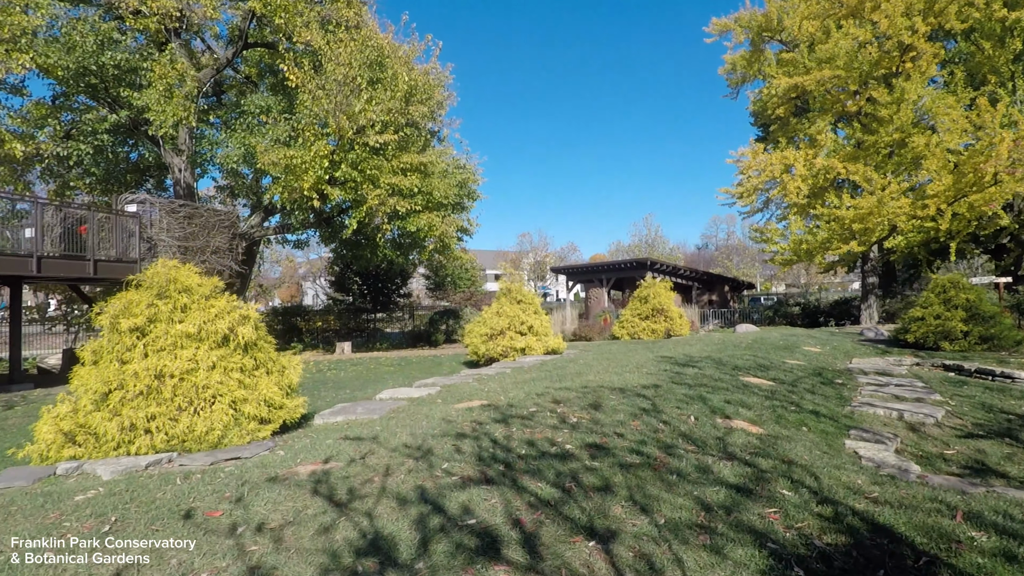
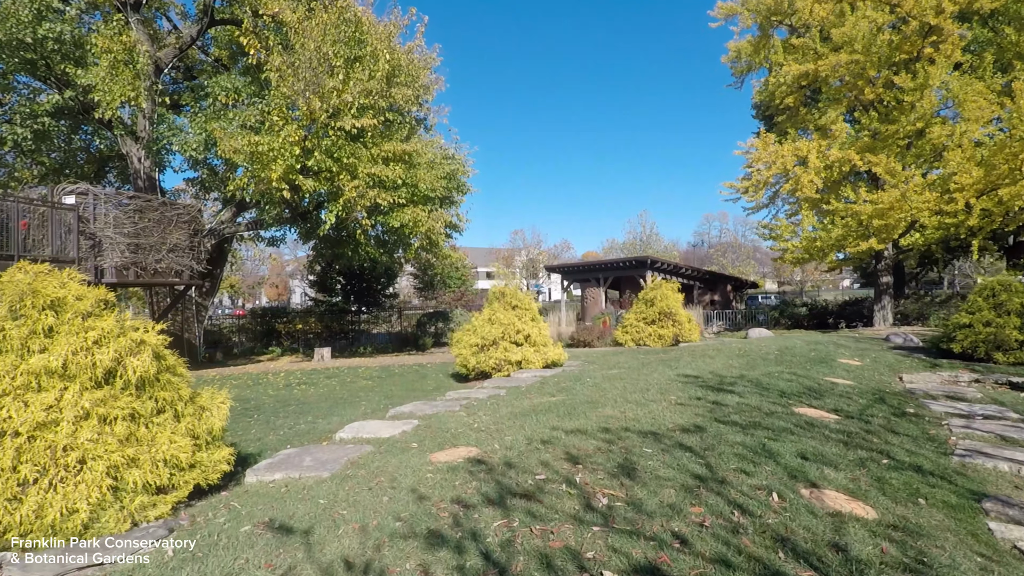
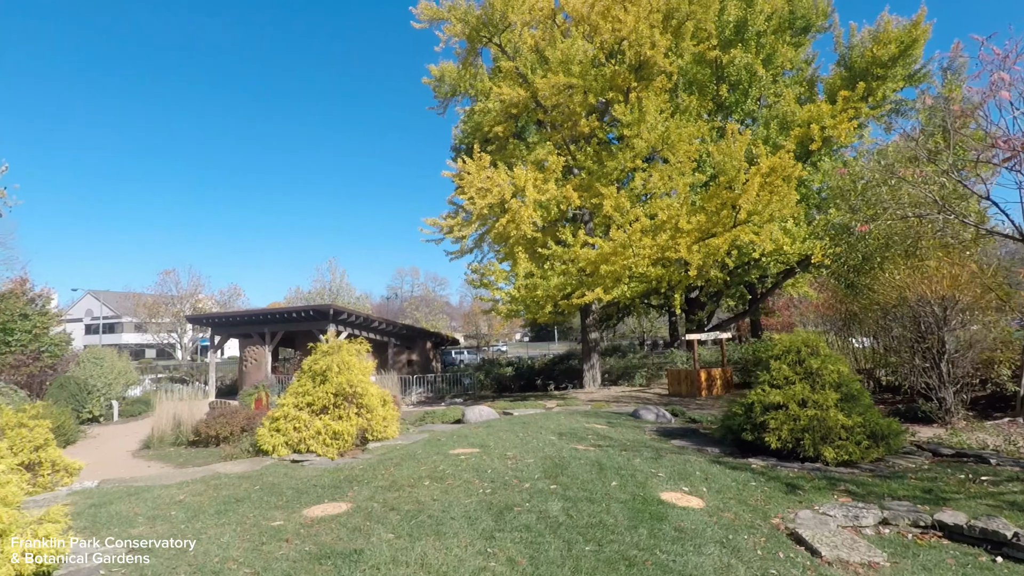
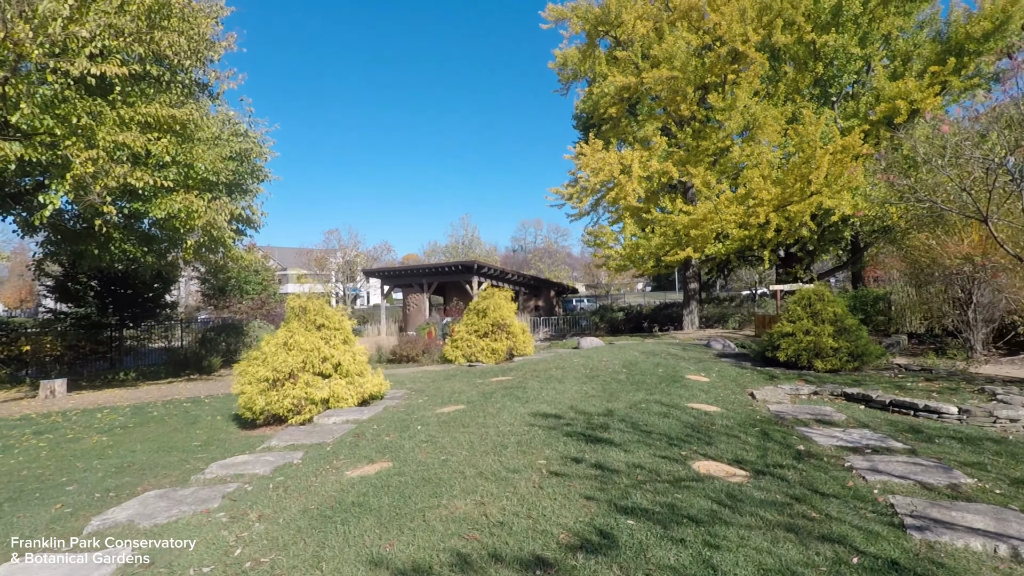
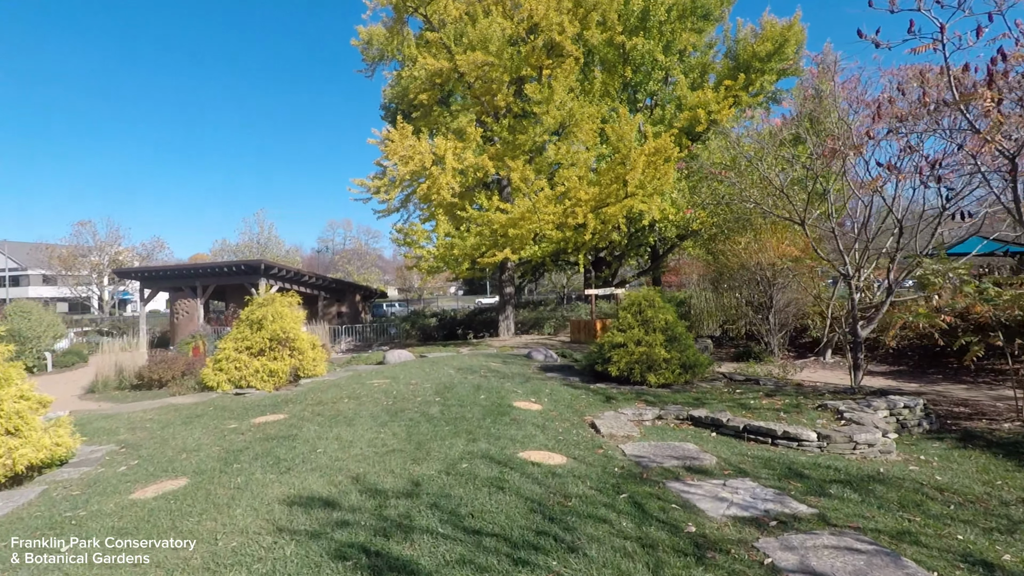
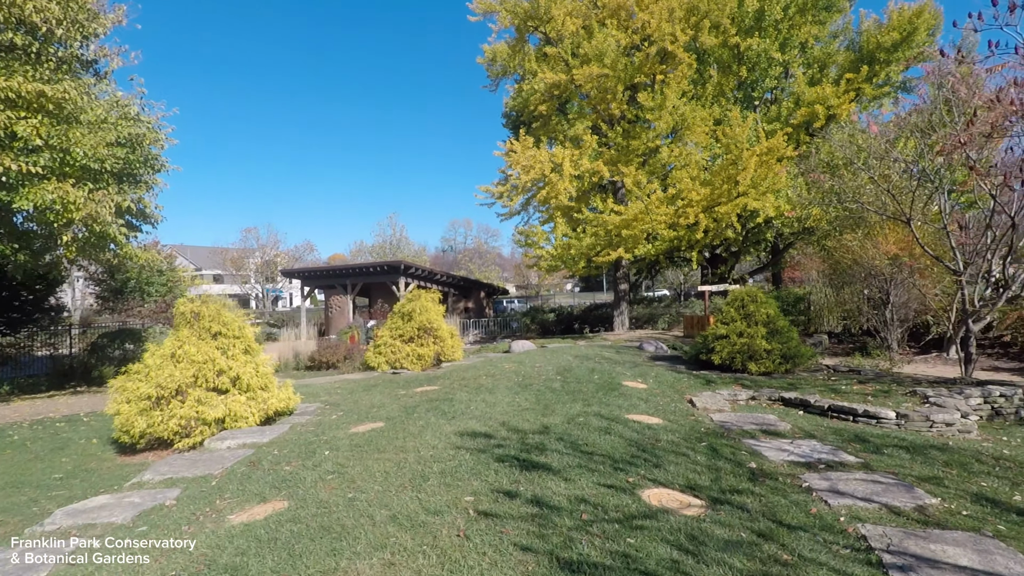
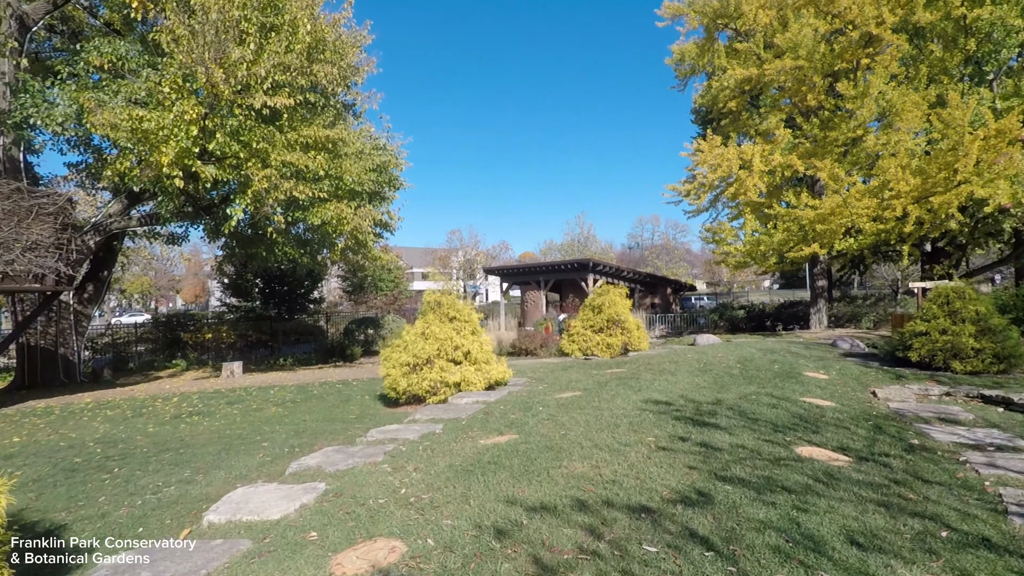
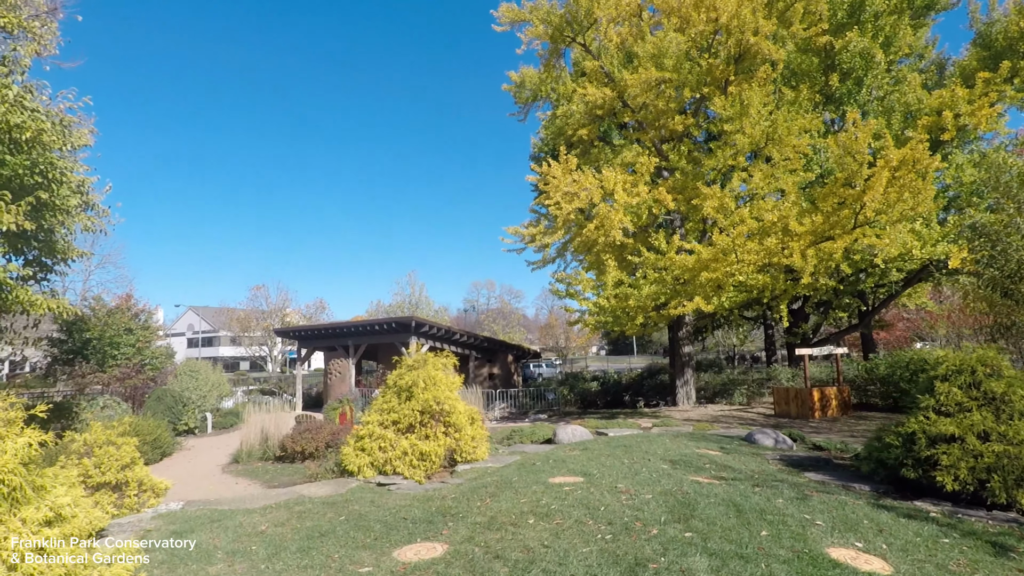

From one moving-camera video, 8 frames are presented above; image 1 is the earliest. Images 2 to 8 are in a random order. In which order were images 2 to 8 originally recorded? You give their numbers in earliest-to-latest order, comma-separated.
2, 7, 4, 6, 5, 3, 8
